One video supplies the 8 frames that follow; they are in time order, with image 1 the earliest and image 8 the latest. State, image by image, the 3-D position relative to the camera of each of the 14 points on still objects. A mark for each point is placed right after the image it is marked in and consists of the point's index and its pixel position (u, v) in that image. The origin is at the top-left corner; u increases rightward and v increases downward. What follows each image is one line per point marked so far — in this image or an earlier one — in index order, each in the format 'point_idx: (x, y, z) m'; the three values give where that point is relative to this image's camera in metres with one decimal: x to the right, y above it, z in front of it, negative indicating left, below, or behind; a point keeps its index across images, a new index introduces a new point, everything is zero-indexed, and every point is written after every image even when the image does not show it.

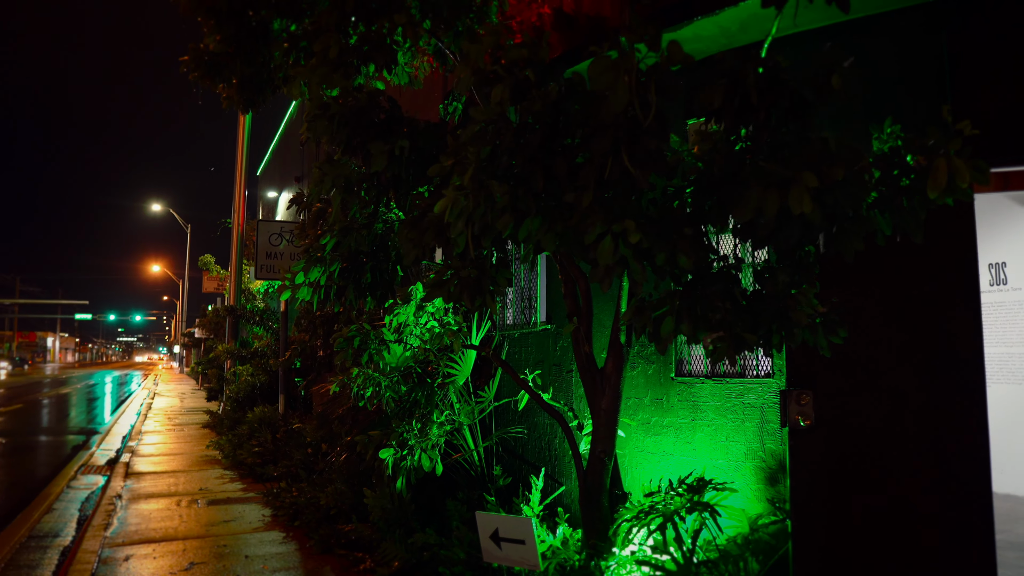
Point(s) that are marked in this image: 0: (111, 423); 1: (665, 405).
0: (-9.3, -3.2, +18.6) m
1: (+0.9, -0.7, +4.8) m
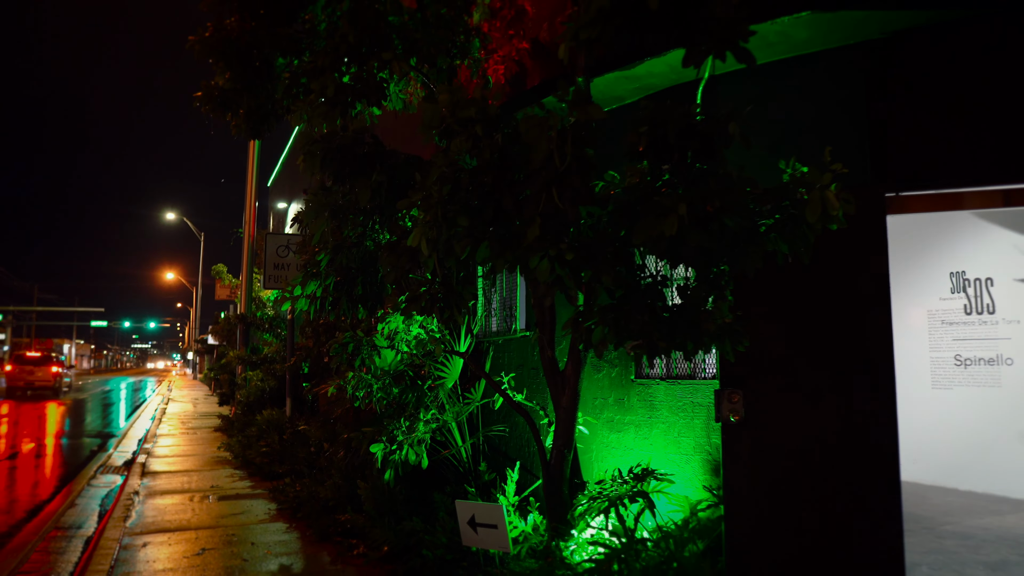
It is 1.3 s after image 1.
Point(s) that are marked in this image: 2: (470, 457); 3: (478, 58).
0: (-9.2, -3.4, +19.2) m
1: (+0.8, -0.8, +5.3) m
2: (-0.3, -1.3, +6.1) m
3: (-0.3, +1.7, +5.9) m
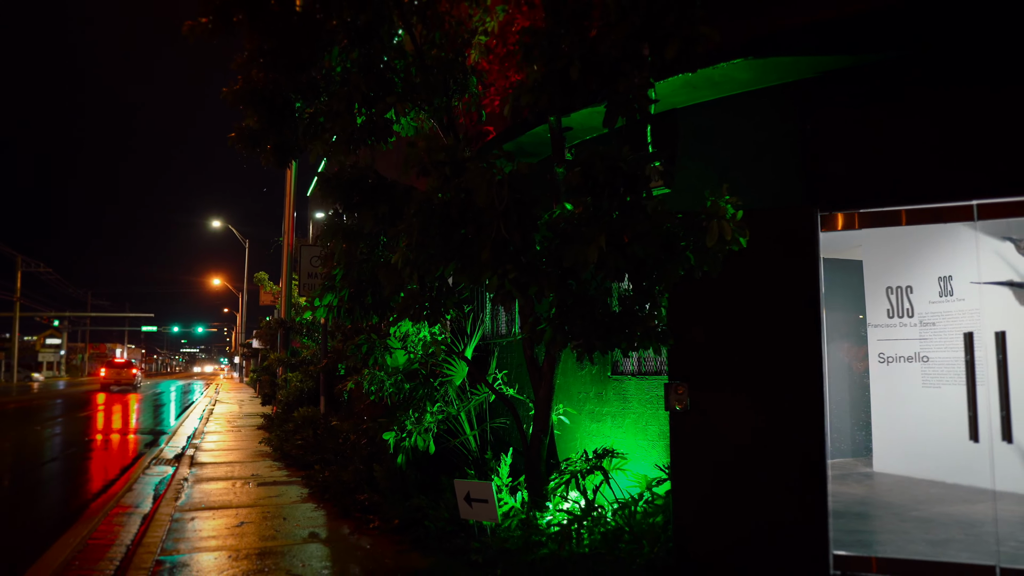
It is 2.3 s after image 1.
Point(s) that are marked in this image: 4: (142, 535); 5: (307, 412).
0: (-8.6, -3.6, +20.5) m
1: (+0.7, -0.8, +6.1) m
2: (-0.3, -1.4, +6.9) m
3: (-0.3, +1.6, +6.7) m
4: (-3.2, -2.1, +6.9) m
5: (-3.0, -1.8, +11.6) m
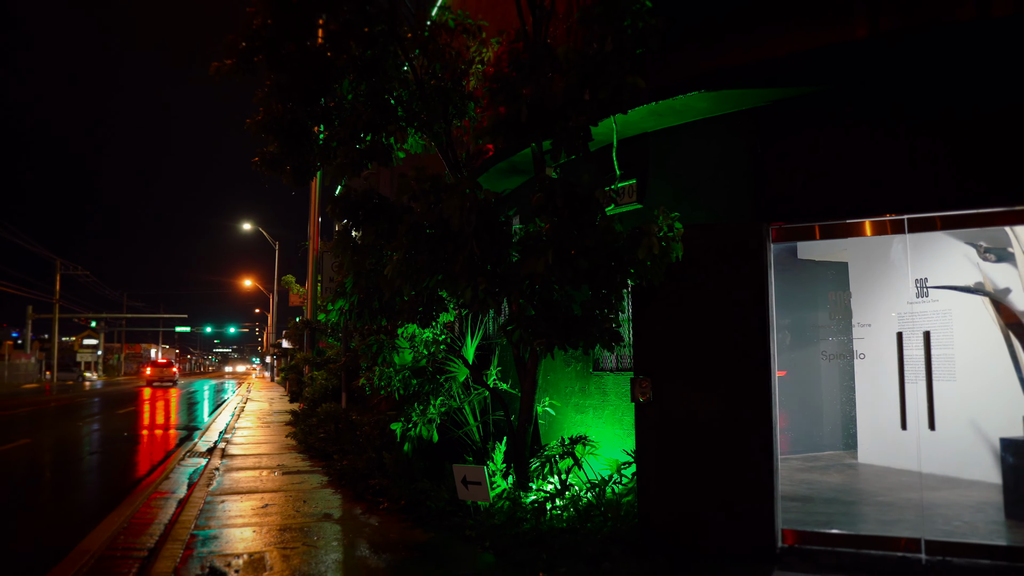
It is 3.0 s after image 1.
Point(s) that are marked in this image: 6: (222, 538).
0: (-8.1, -3.6, +21.5) m
1: (+0.6, -0.9, +6.8) m
2: (-0.3, -1.4, +7.6) m
3: (-0.4, +1.6, +7.5) m
4: (-3.2, -2.2, +7.8) m
5: (-2.9, -1.9, +12.4) m
6: (-2.4, -2.1, +6.7) m
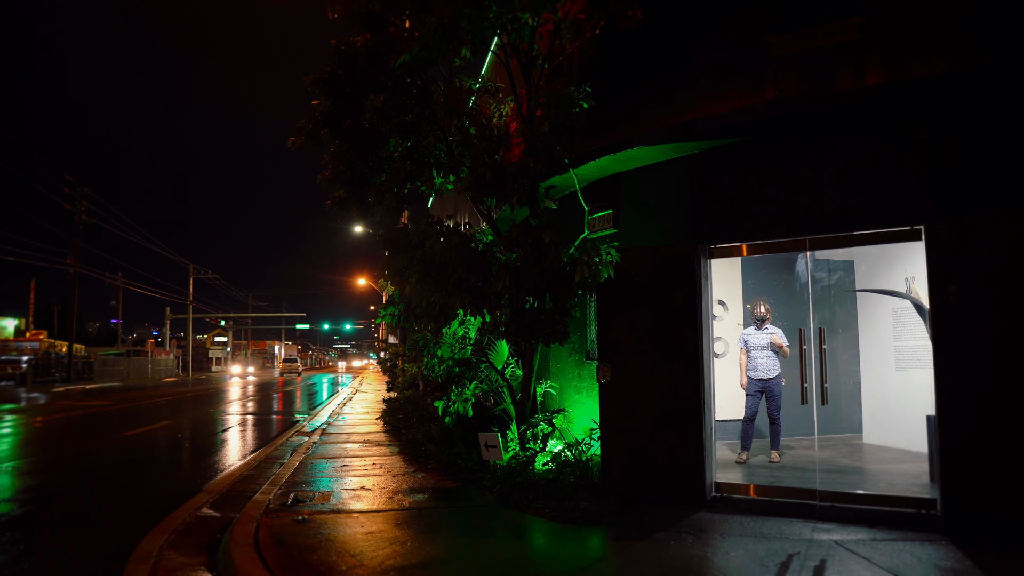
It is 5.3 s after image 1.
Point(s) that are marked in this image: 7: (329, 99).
0: (-5.9, -3.7, +24.4) m
1: (+0.7, -1.0, +8.7) m
2: (-0.1, -1.5, +9.6) m
3: (-0.2, +1.5, +9.4) m
4: (-2.9, -2.3, +10.1) m
5: (-1.9, -2.0, +14.7) m
6: (-2.3, -2.2, +9.0) m
7: (-2.1, +2.2, +9.1) m
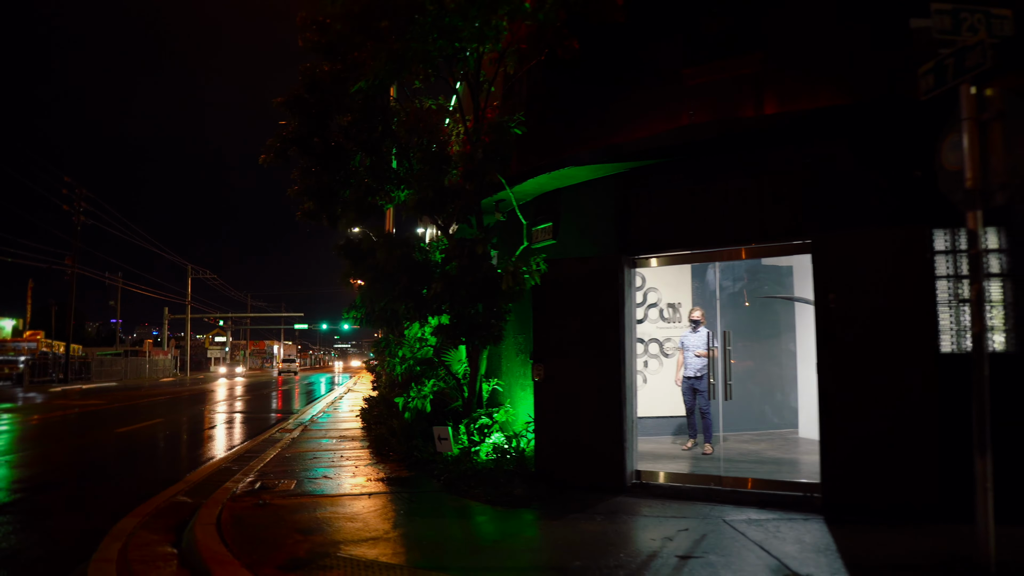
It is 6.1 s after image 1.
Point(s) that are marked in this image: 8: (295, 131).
0: (-6.5, -3.8, +25.3) m
1: (+0.1, -1.0, +9.5) m
2: (-0.7, -1.6, +10.5) m
3: (-0.8, +1.4, +10.3) m
4: (-3.5, -2.4, +11.0) m
5: (-2.5, -2.0, +15.6) m
6: (-2.9, -2.3, +9.8) m
7: (-2.7, +2.1, +9.9) m
8: (-2.7, +1.9, +9.9) m
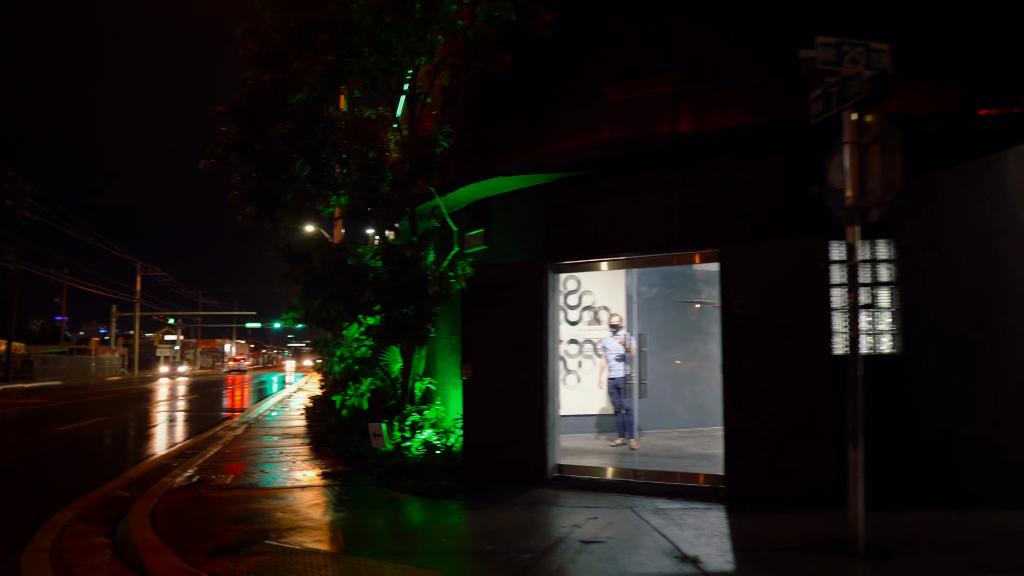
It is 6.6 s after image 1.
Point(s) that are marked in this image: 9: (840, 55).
0: (-8.1, -3.8, +25.3) m
1: (-0.7, -1.1, +9.9) m
2: (-1.6, -1.6, +10.8) m
3: (-1.7, +1.4, +10.6) m
4: (-4.4, -2.4, +11.2) m
5: (-3.7, -2.0, +15.8) m
6: (-3.7, -2.3, +10.1) m
7: (-3.5, +2.1, +10.2) m
8: (-3.5, +1.9, +10.1) m
9: (+2.6, +1.8, +6.3) m
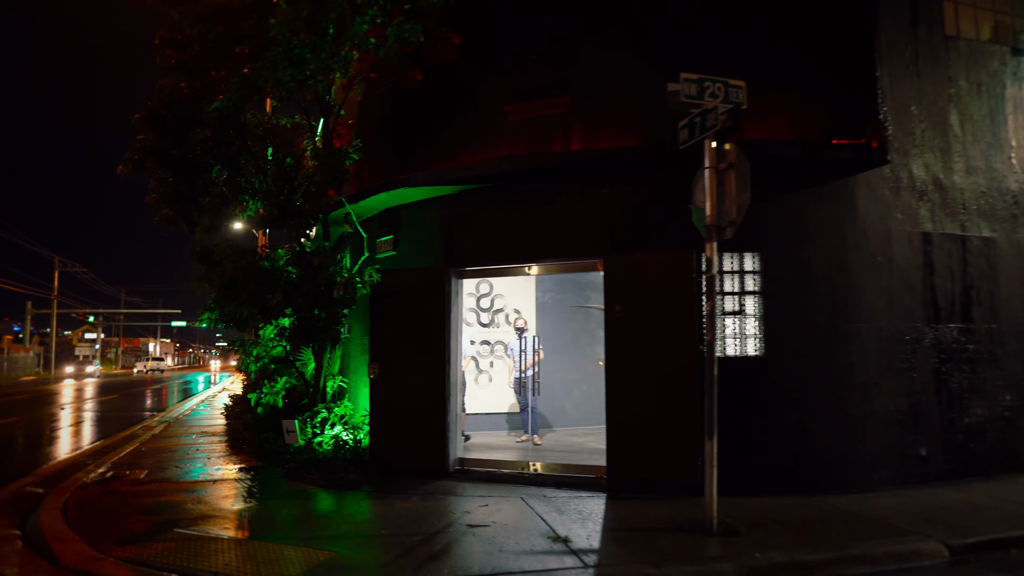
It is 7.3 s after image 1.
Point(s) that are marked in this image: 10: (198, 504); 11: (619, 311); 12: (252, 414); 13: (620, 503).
0: (-10.6, -3.8, +25.2) m
1: (-1.9, -1.1, +10.4) m
2: (-2.9, -1.7, +11.3) m
3: (-2.9, +1.4, +11.1) m
4: (-5.8, -2.4, +11.4) m
5: (-5.4, -2.1, +16.1) m
6: (-4.9, -2.3, +10.3) m
7: (-4.7, +2.0, +10.5) m
8: (-4.7, +1.9, +10.4) m
9: (+1.7, +1.8, +7.1) m
10: (-3.1, -2.2, +8.0) m
11: (+1.2, -0.2, +8.6) m
12: (-3.9, -1.9, +11.9) m
13: (+1.1, -2.1, +7.9) m
